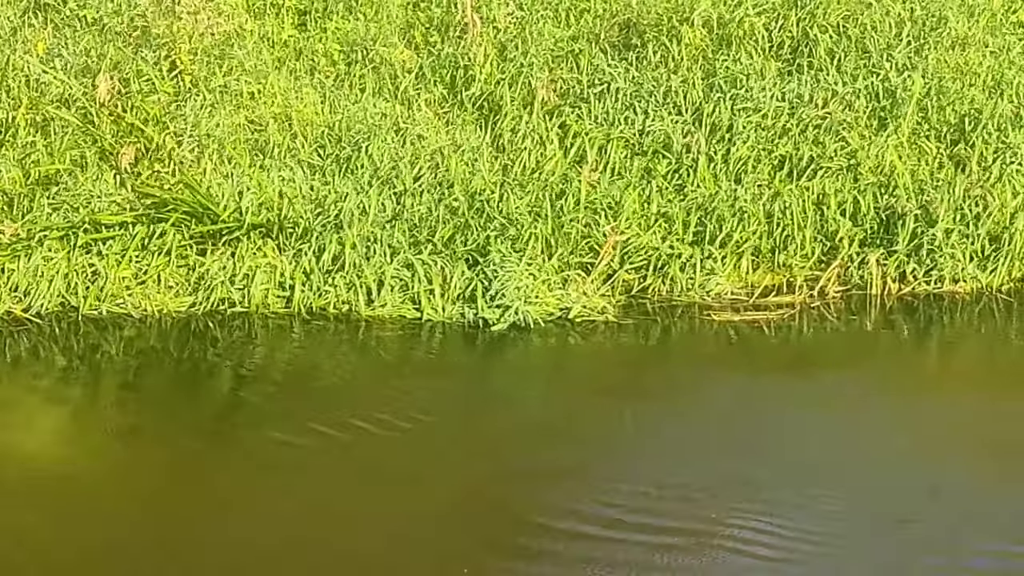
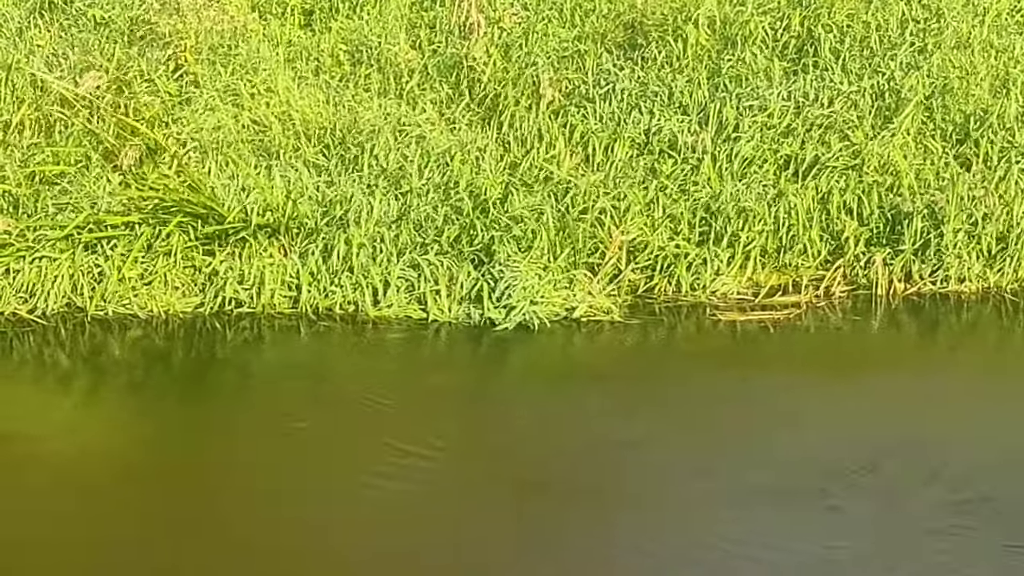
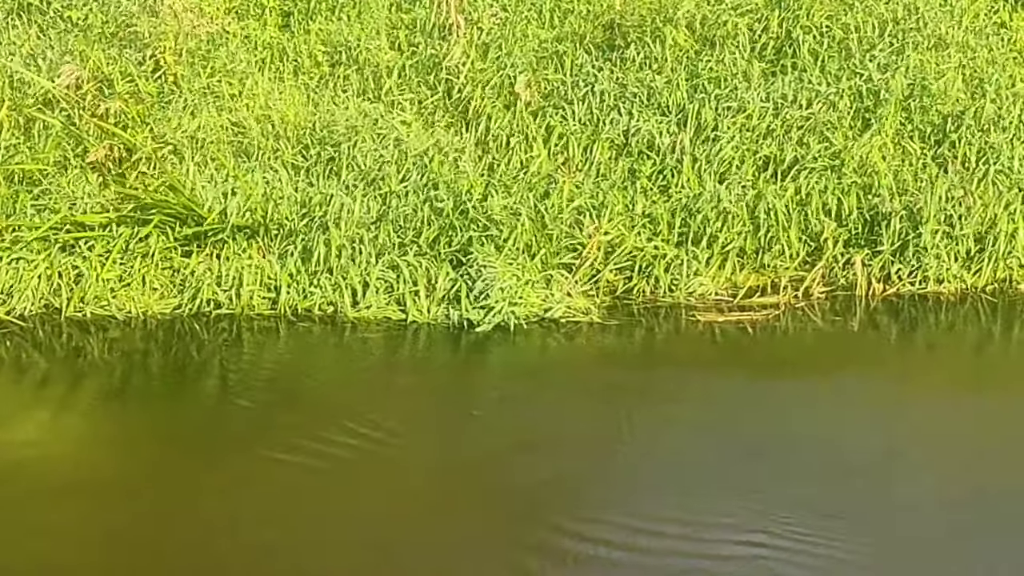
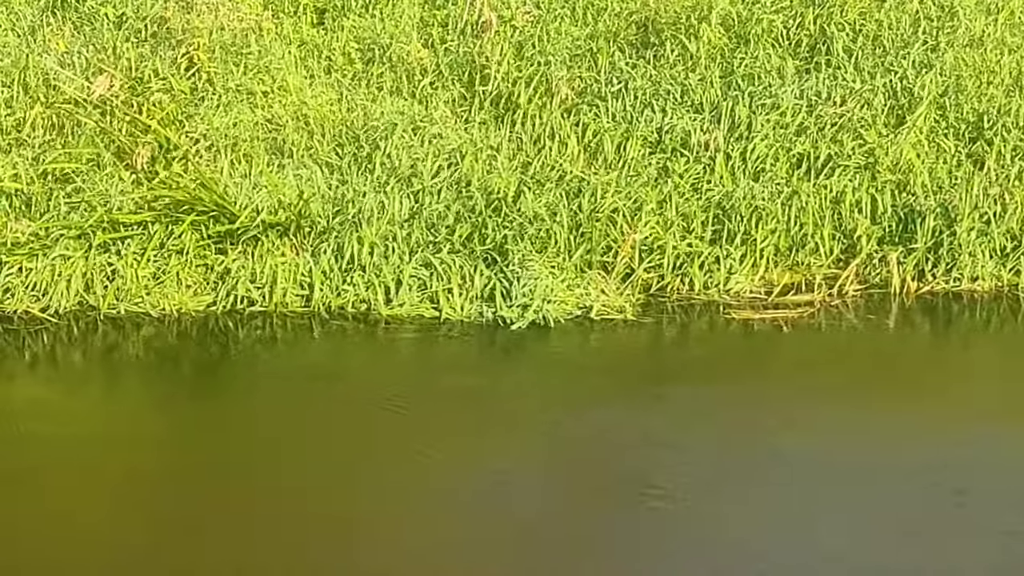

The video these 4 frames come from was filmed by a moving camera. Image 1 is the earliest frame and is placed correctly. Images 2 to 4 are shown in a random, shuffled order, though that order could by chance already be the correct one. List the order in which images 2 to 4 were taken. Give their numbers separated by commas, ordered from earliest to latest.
3, 2, 4
